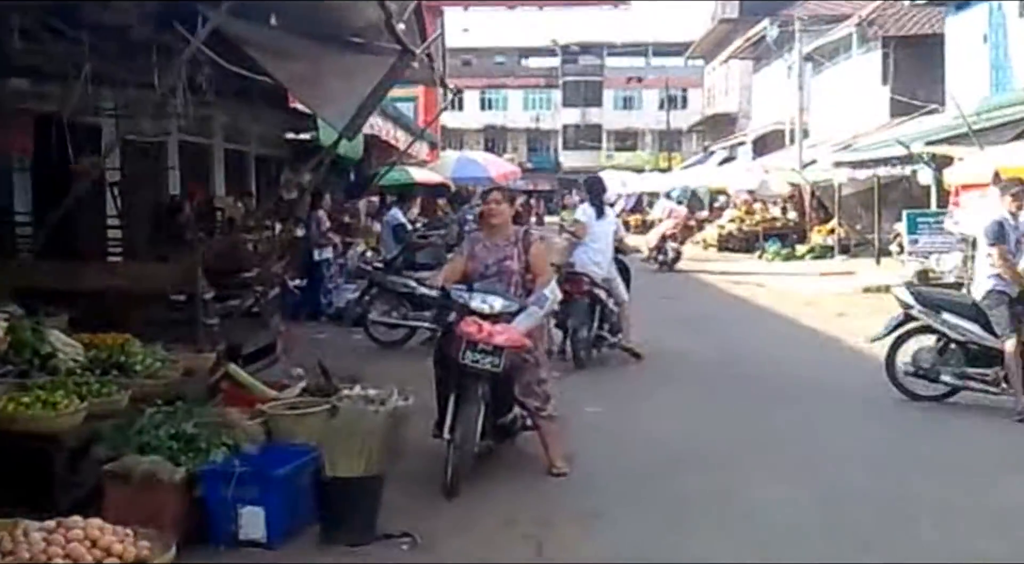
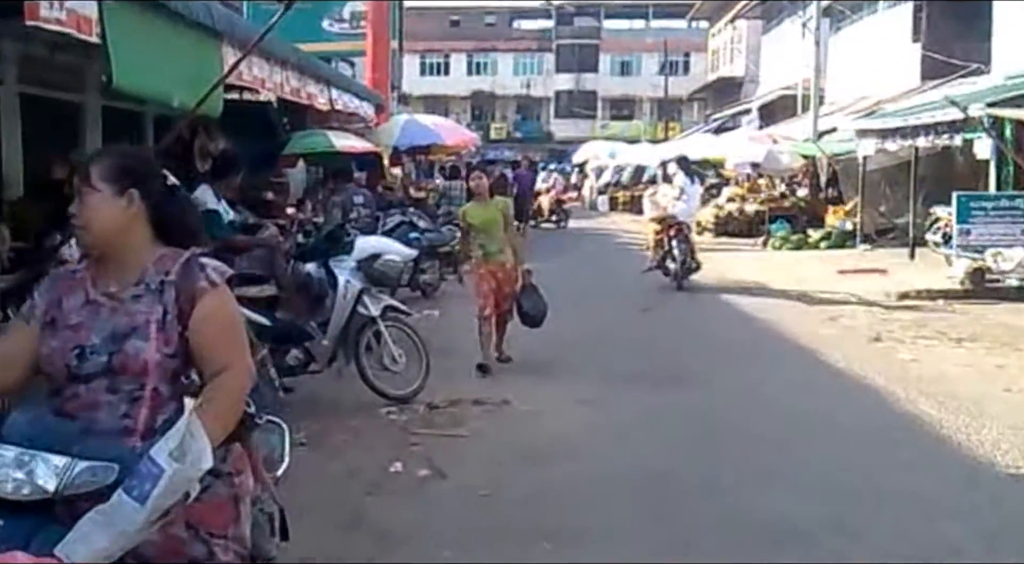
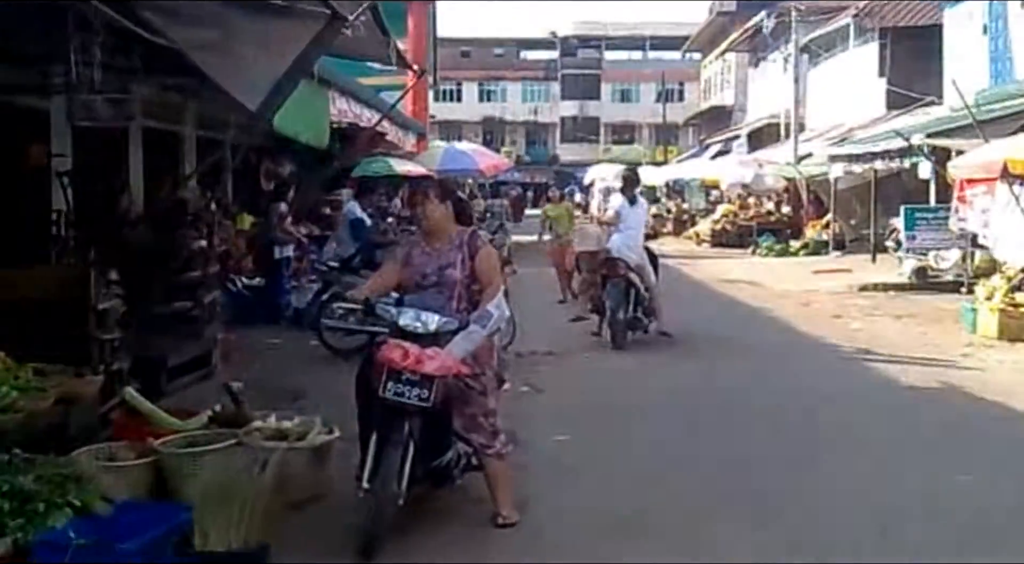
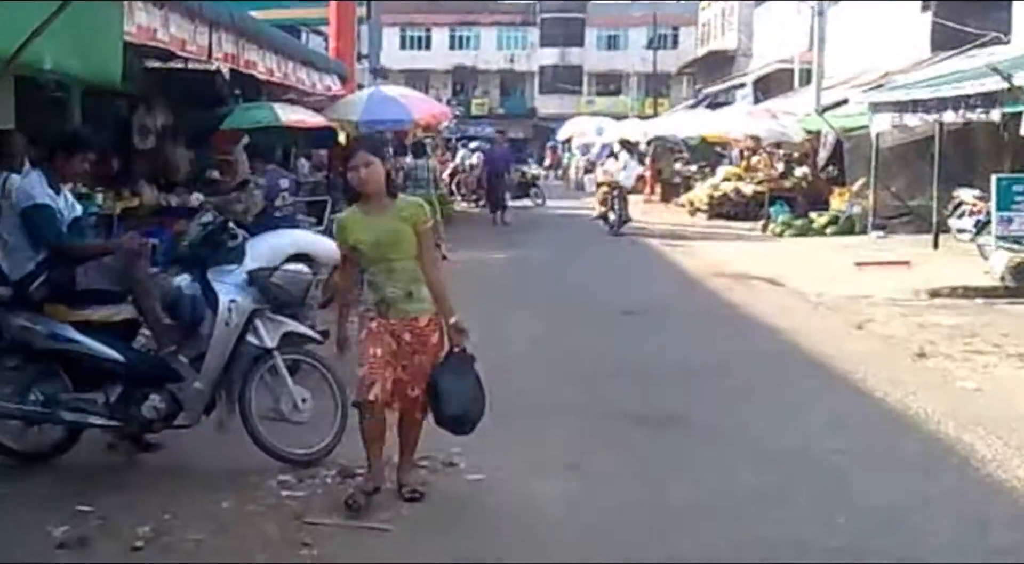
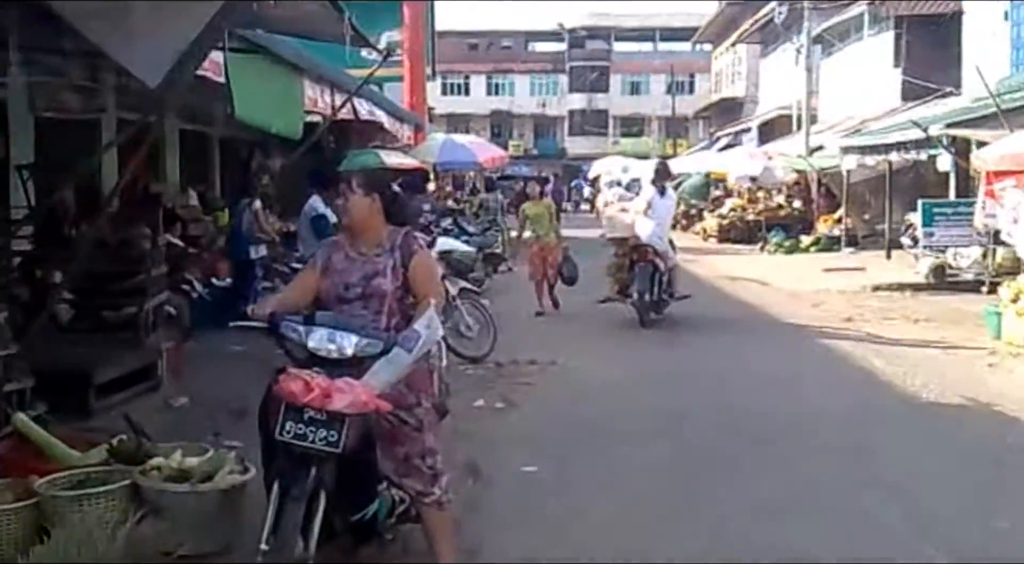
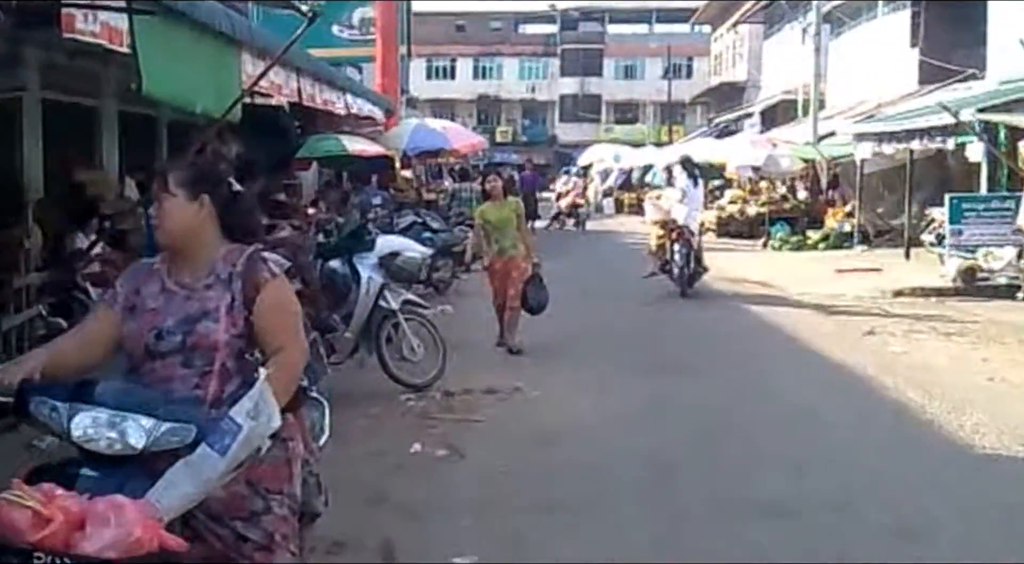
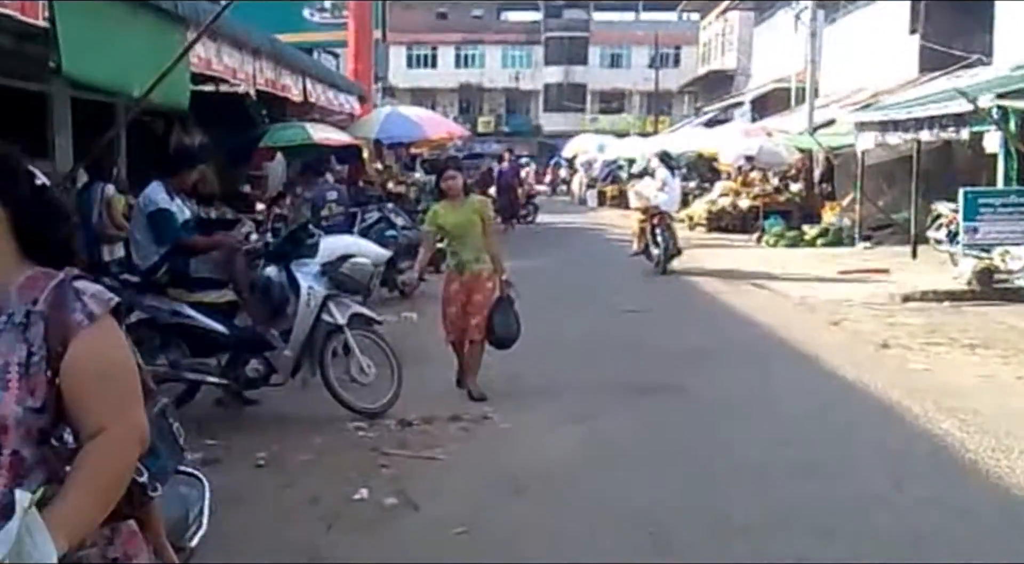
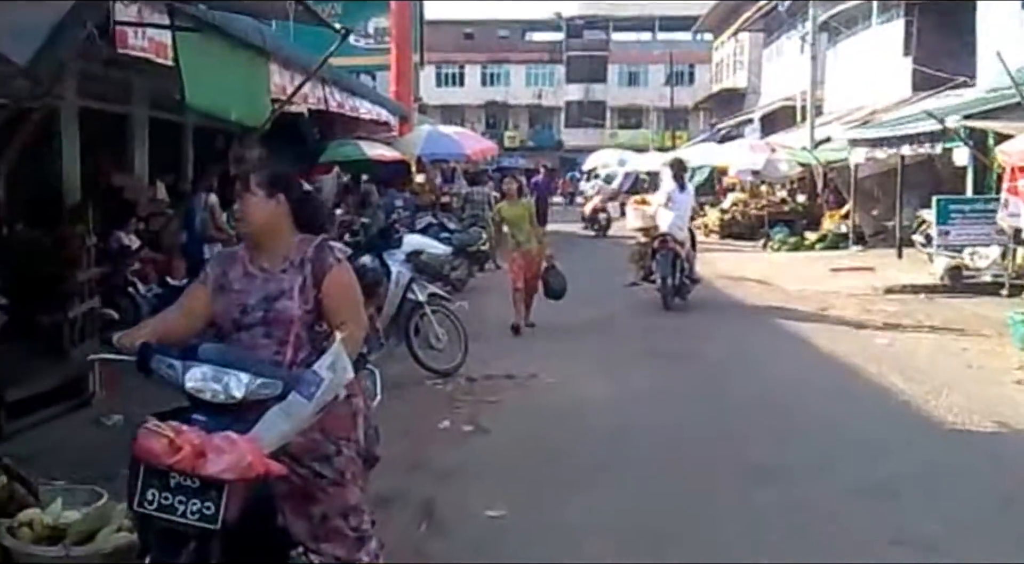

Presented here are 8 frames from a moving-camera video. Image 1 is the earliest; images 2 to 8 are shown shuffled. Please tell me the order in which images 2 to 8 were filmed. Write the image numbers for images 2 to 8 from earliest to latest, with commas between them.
3, 5, 8, 6, 2, 7, 4
